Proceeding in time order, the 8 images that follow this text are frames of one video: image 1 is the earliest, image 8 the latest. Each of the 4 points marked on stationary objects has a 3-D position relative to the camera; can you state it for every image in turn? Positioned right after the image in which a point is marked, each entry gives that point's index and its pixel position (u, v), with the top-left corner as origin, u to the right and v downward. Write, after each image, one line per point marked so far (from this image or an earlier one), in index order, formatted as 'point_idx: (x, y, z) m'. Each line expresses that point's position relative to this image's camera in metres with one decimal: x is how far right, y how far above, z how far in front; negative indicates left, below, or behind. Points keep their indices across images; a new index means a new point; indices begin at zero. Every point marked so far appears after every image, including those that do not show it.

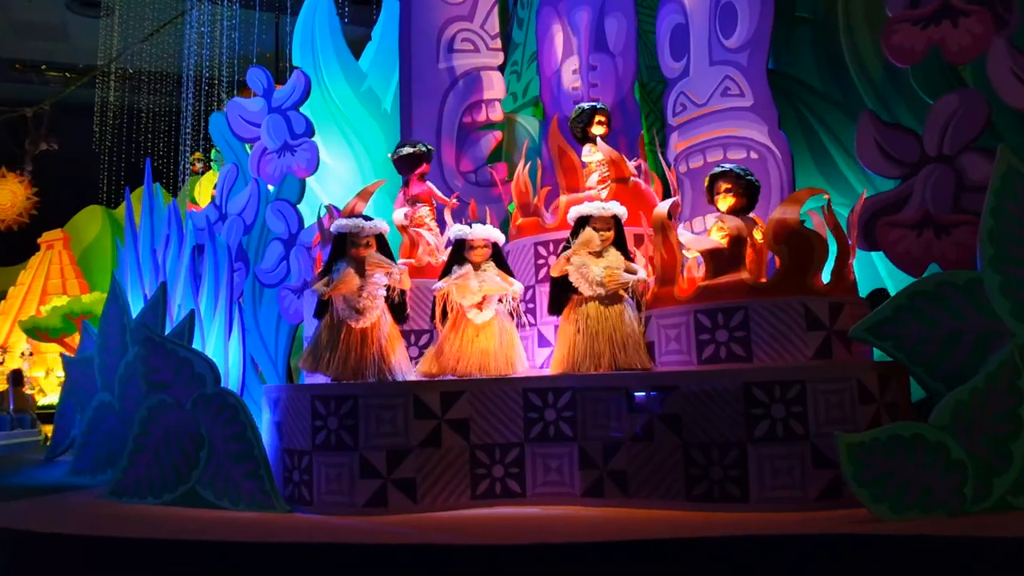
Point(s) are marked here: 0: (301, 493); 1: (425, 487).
0: (-0.9, -0.9, +3.1) m
1: (-0.3, -0.8, +3.0) m
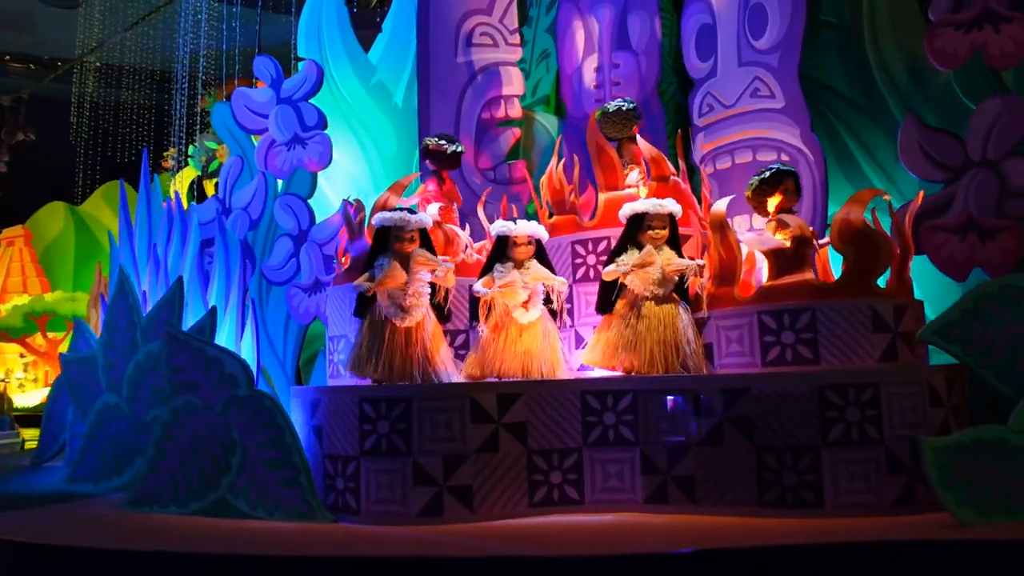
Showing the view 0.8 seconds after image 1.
0: (-0.7, -0.9, +3.0) m
1: (-0.1, -0.8, +2.9) m
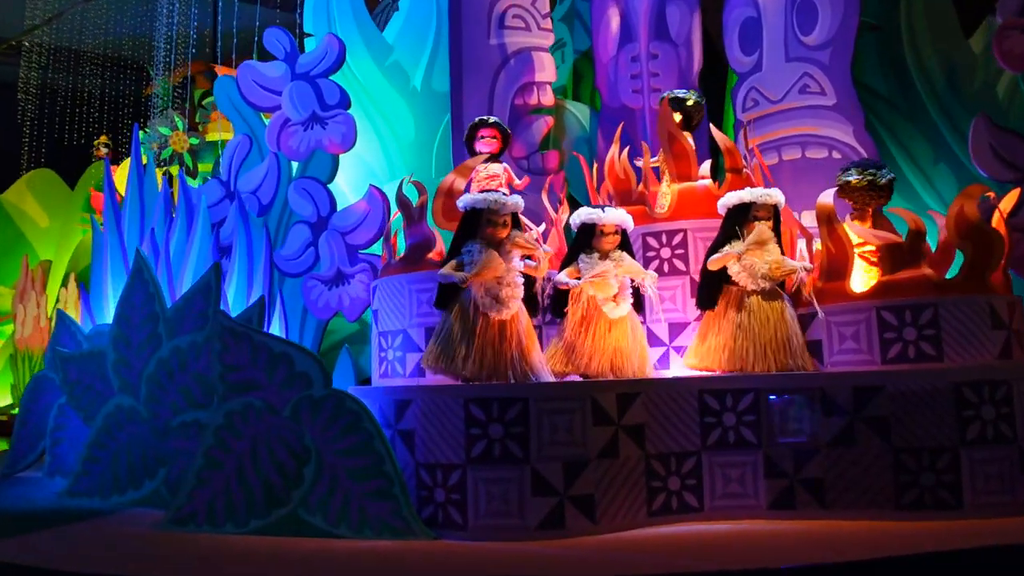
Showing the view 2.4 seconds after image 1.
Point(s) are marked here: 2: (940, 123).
0: (-0.2, -0.8, +2.7) m
1: (+0.3, -0.8, +2.6) m
2: (+2.5, +1.0, +4.4) m
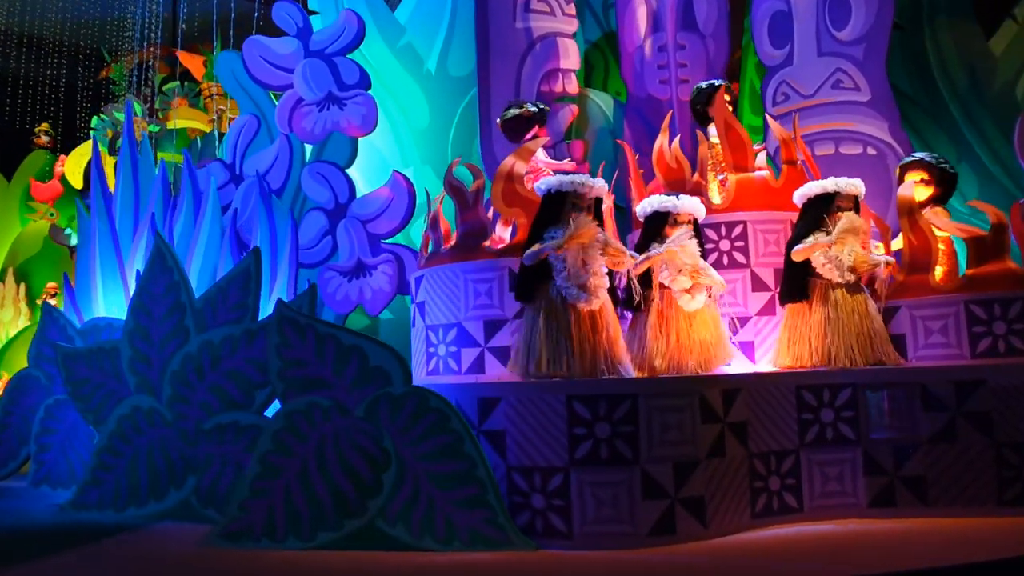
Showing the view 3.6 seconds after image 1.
0: (+0.1, -0.8, +2.4) m
1: (+0.7, -0.7, +2.5) m
2: (+2.7, +1.0, +4.5) m
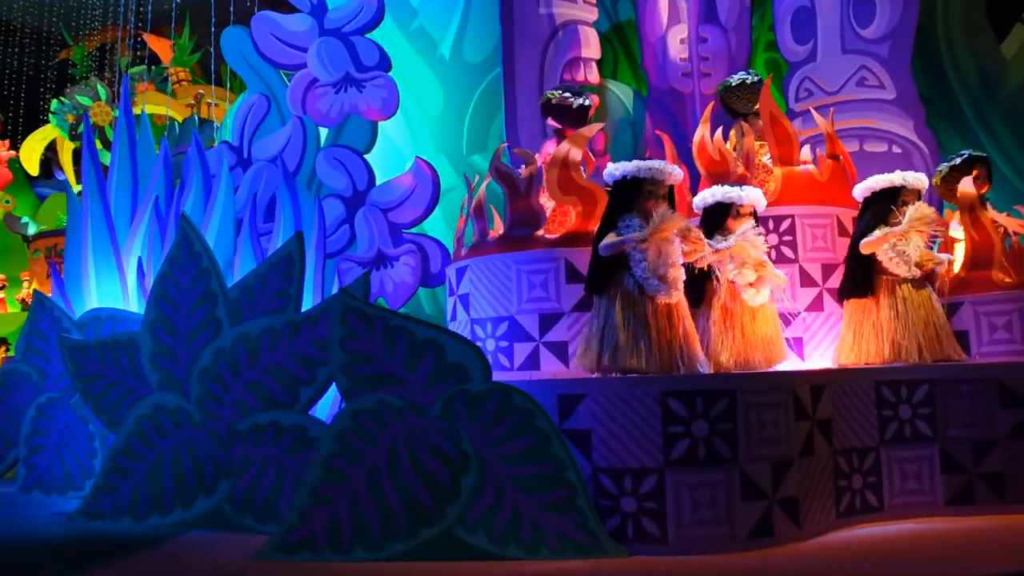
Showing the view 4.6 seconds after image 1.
0: (+0.4, -0.7, +2.3) m
1: (+0.9, -0.7, +2.4) m
2: (+2.8, +1.0, +4.5) m
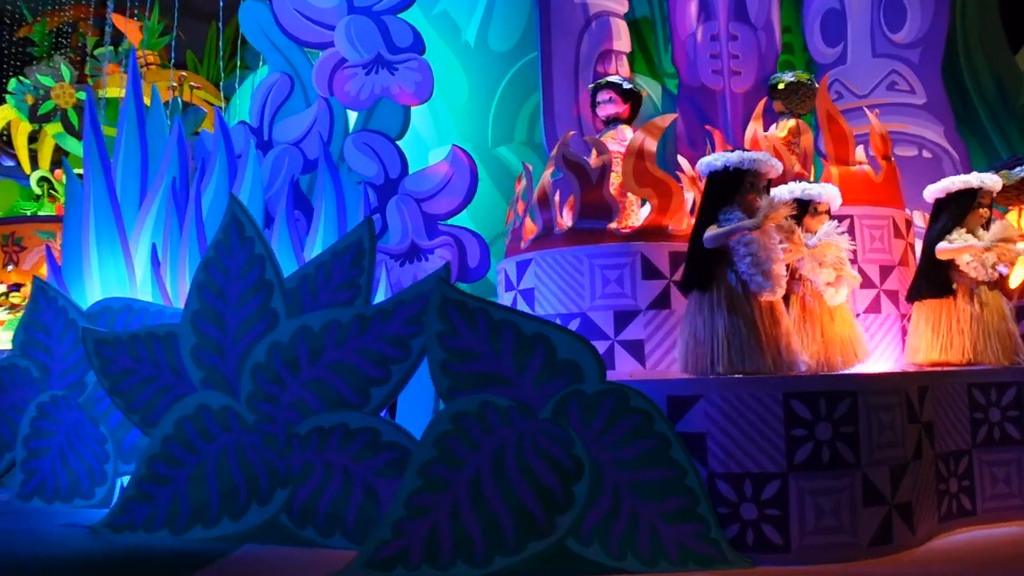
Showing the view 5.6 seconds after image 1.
0: (+0.7, -0.7, +2.2) m
1: (+1.3, -0.7, +2.3) m
2: (+2.9, +1.0, +4.6) m
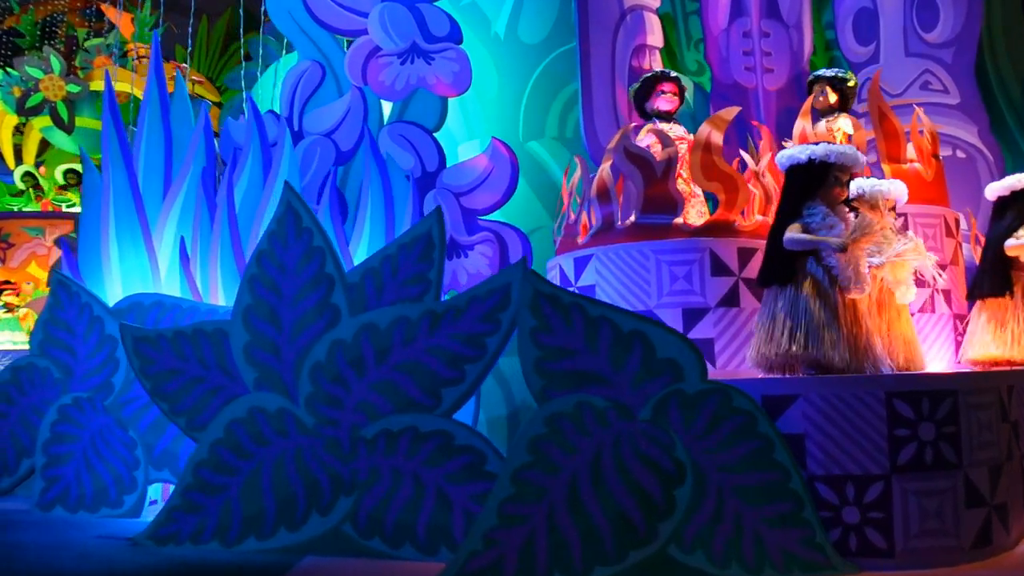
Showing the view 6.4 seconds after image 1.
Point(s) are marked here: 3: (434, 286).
0: (+1.0, -0.7, +2.1) m
1: (+1.5, -0.7, +2.3) m
2: (+3.1, +1.0, +4.6) m
3: (-0.3, 0.0, +2.4) m
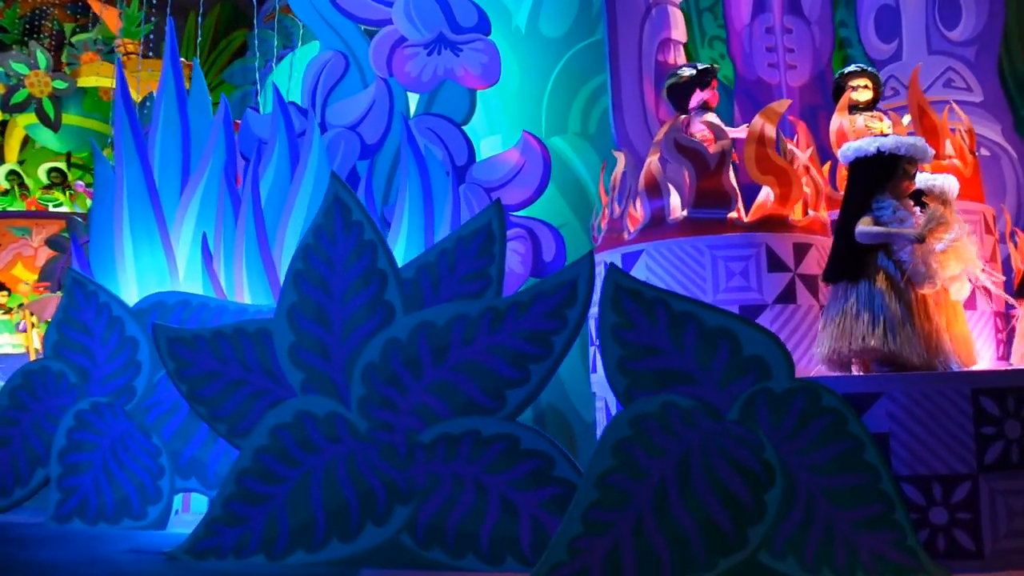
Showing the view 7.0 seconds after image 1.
0: (+1.2, -0.7, +2.0) m
1: (+1.7, -0.7, +2.2) m
2: (+3.2, +1.0, +4.7) m
3: (-0.1, 0.0, +2.3) m
